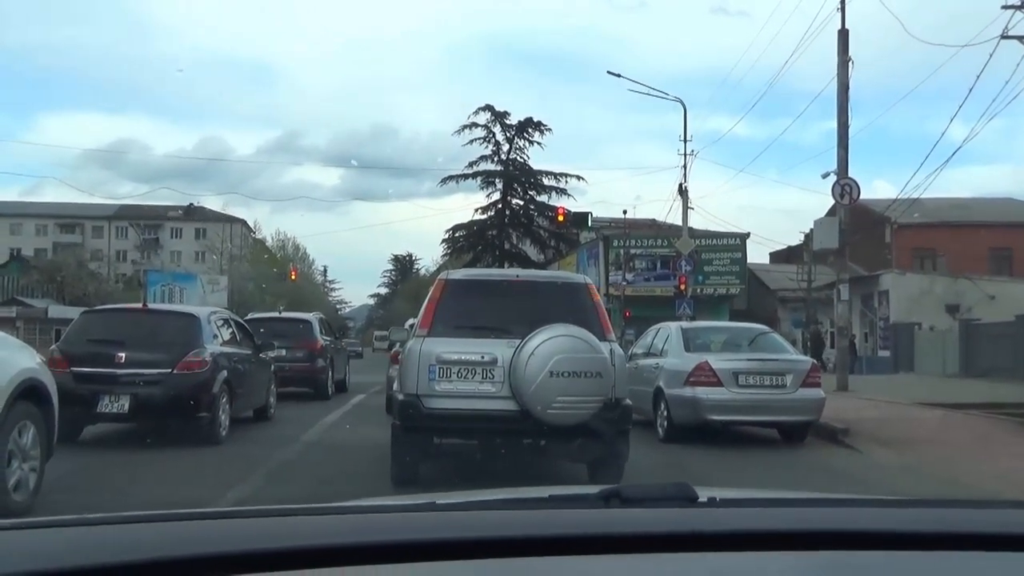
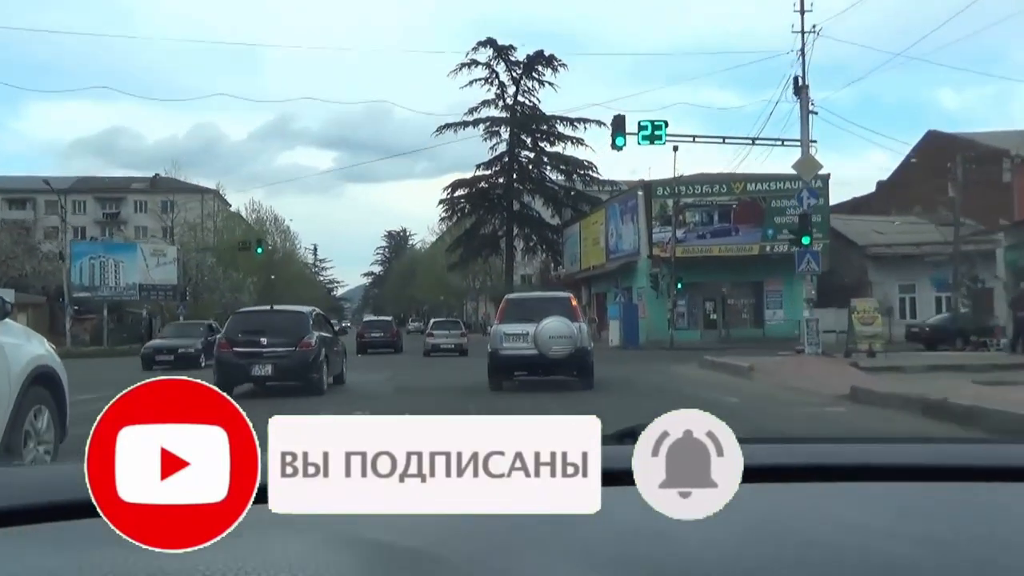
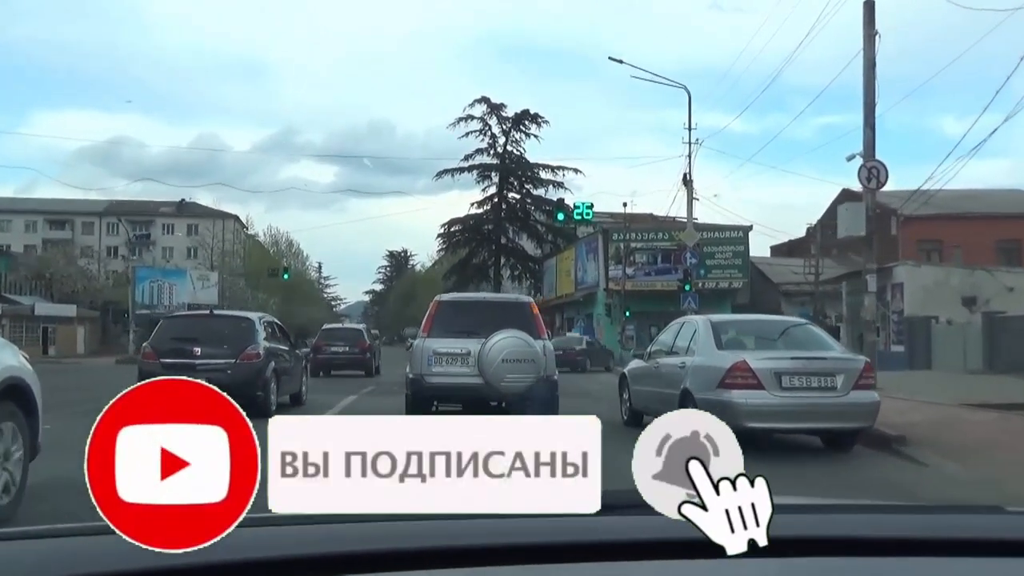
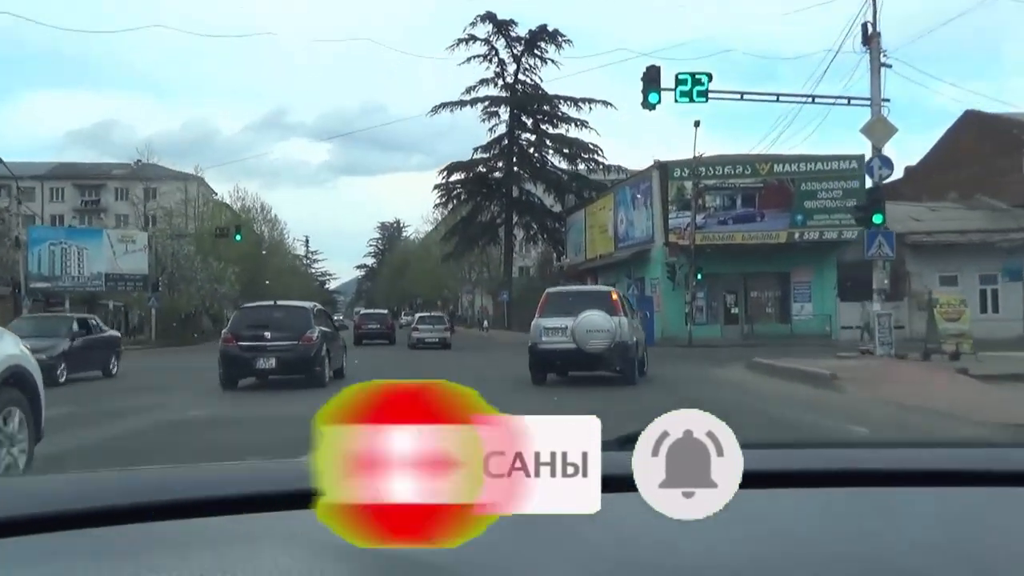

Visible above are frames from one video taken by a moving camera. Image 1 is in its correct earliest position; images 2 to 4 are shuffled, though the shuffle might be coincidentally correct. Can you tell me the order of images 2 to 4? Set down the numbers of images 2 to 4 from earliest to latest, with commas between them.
3, 2, 4
